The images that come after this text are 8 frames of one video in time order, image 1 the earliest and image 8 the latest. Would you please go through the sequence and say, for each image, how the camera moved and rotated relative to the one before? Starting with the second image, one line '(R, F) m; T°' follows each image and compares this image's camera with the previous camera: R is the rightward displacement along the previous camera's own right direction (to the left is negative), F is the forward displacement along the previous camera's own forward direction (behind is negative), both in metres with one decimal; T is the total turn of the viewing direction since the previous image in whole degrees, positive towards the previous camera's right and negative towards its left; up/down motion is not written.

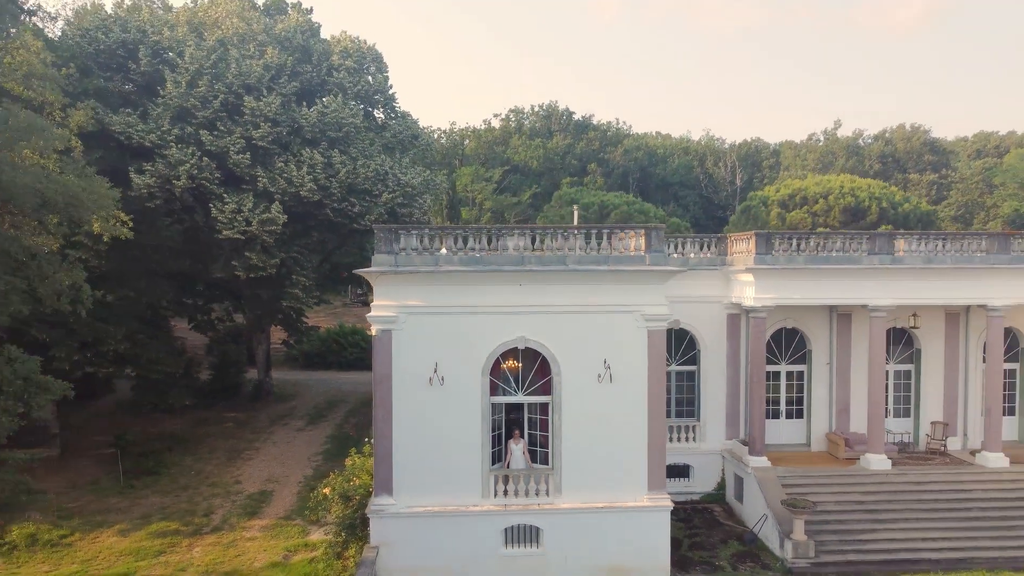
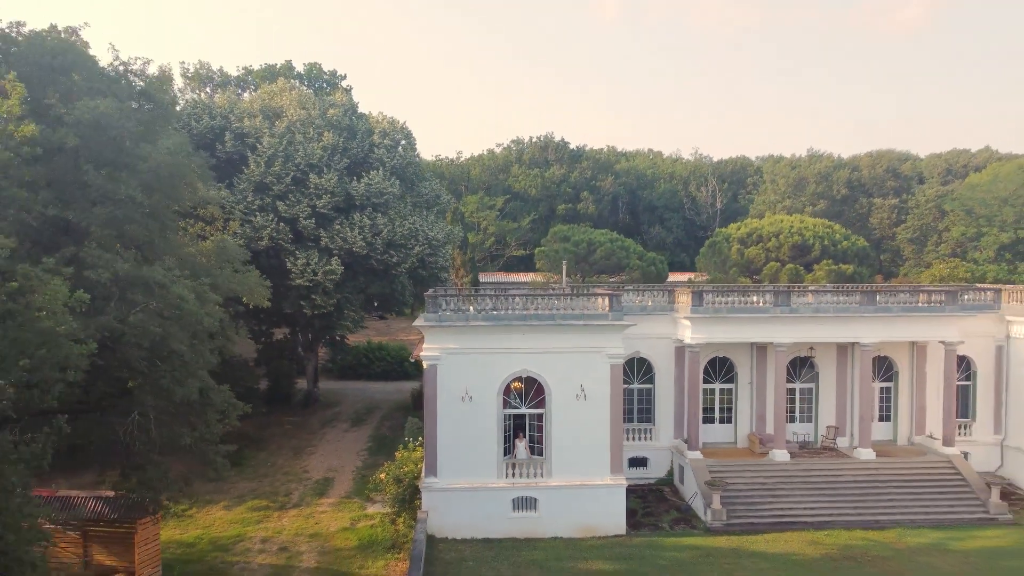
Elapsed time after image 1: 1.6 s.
(-0.1, -4.9) m; 0°
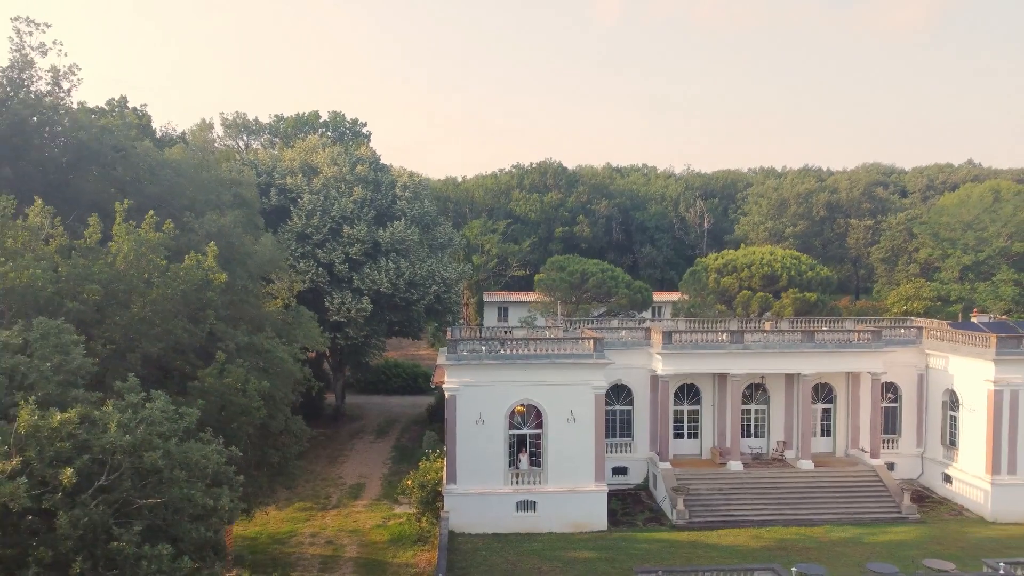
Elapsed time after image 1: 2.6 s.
(-0.1, -3.9) m; 0°
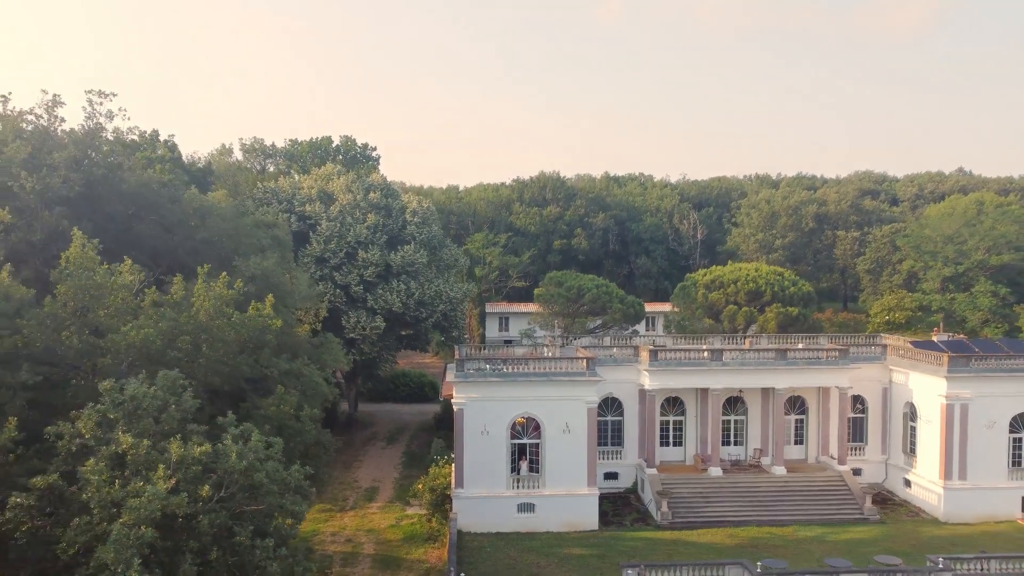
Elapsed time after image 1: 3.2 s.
(0.0, -2.3) m; 0°
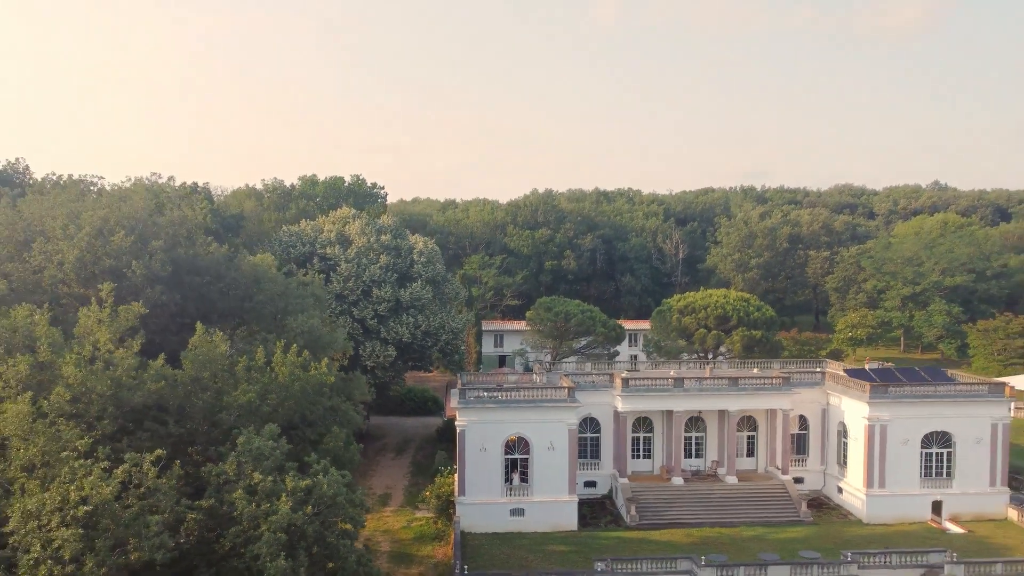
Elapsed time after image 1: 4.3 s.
(0.0, -4.3) m; 0°
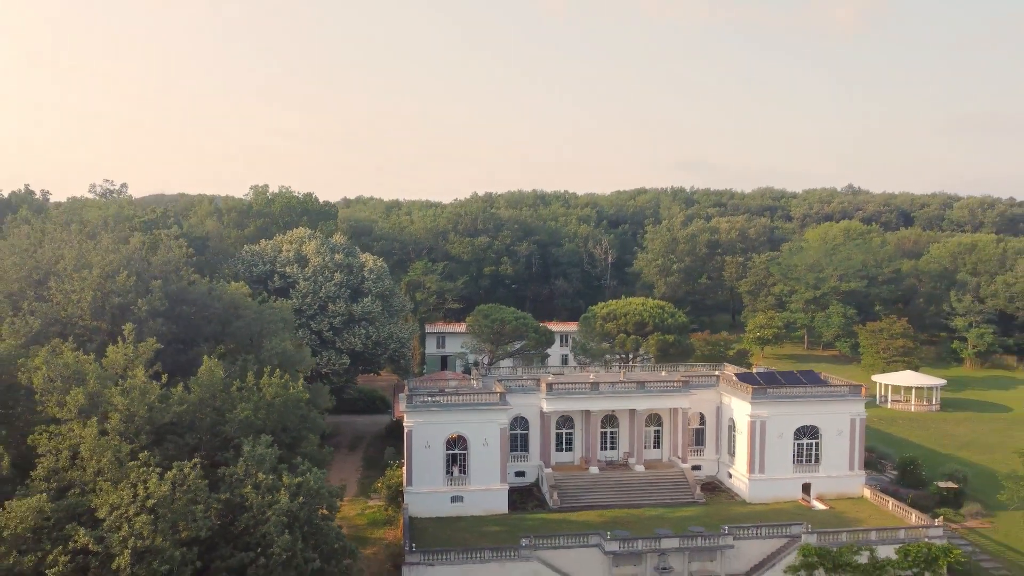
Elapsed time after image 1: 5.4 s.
(+0.1, -4.4) m; +4°
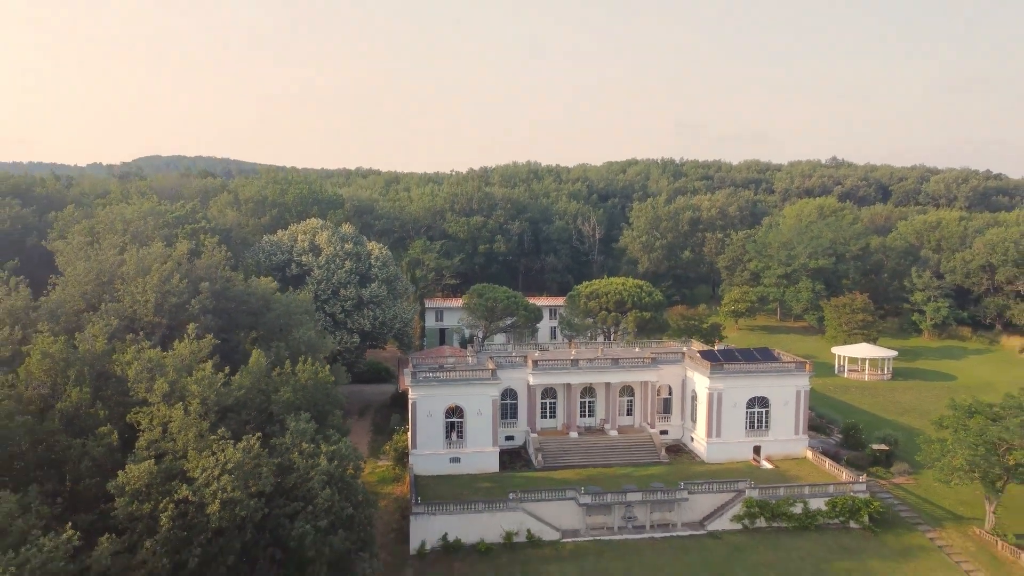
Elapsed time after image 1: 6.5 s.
(+0.3, -4.6) m; 0°
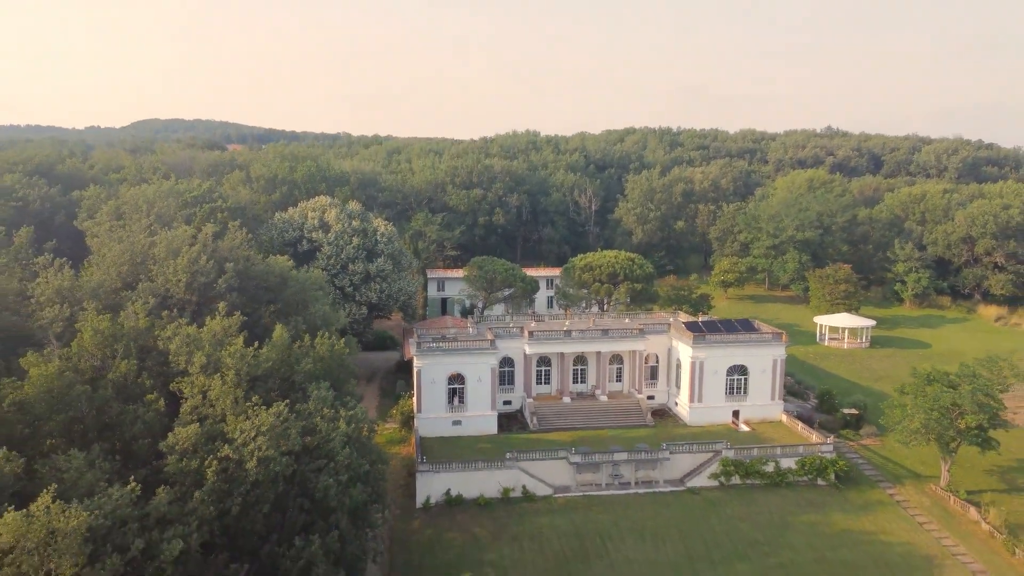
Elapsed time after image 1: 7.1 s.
(+0.1, -2.7) m; 0°
